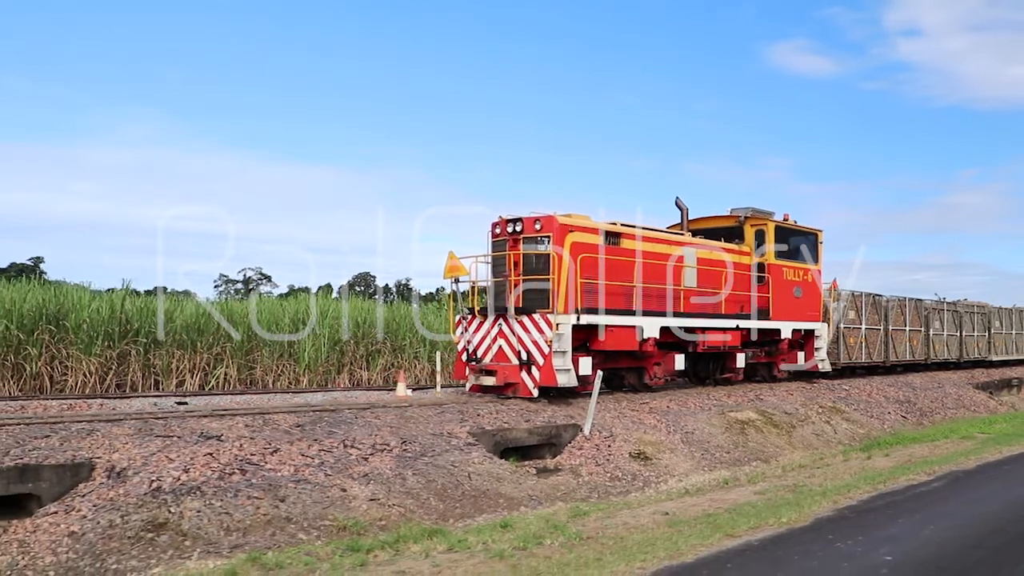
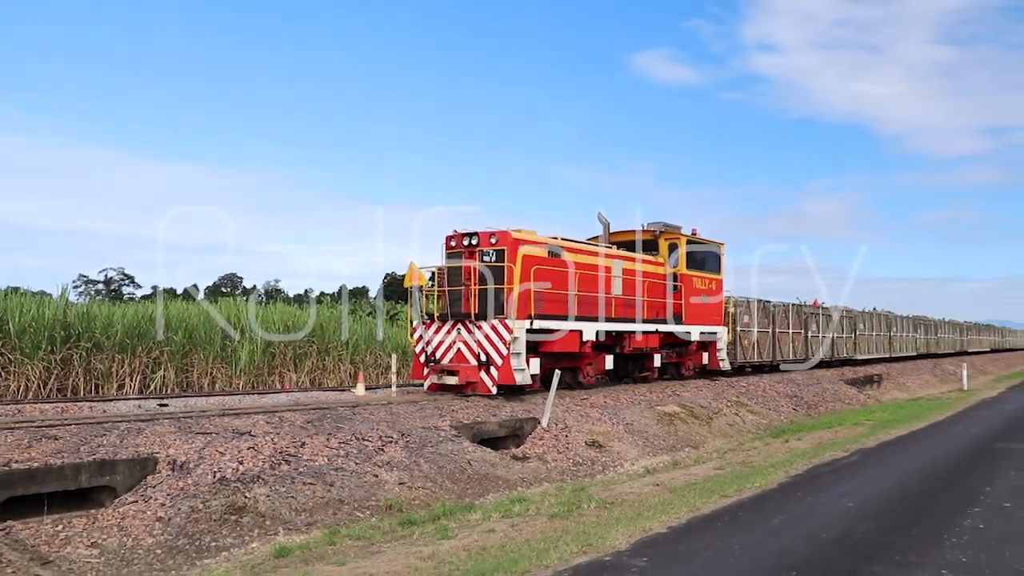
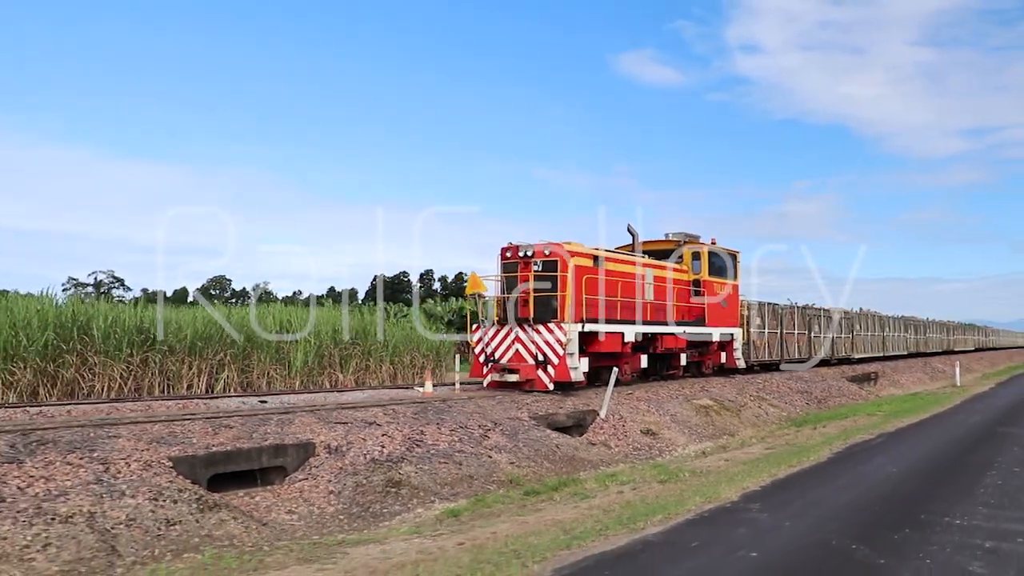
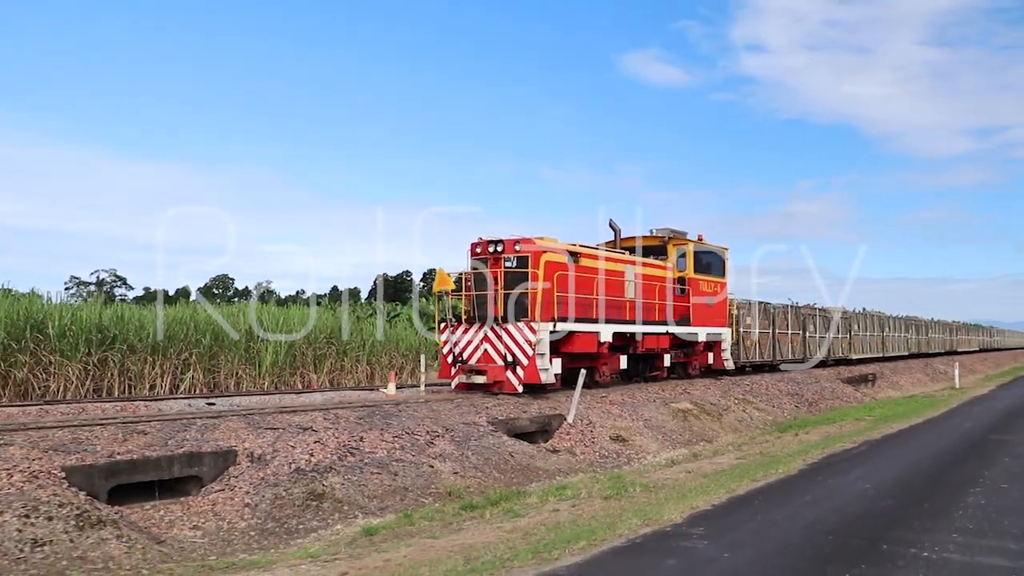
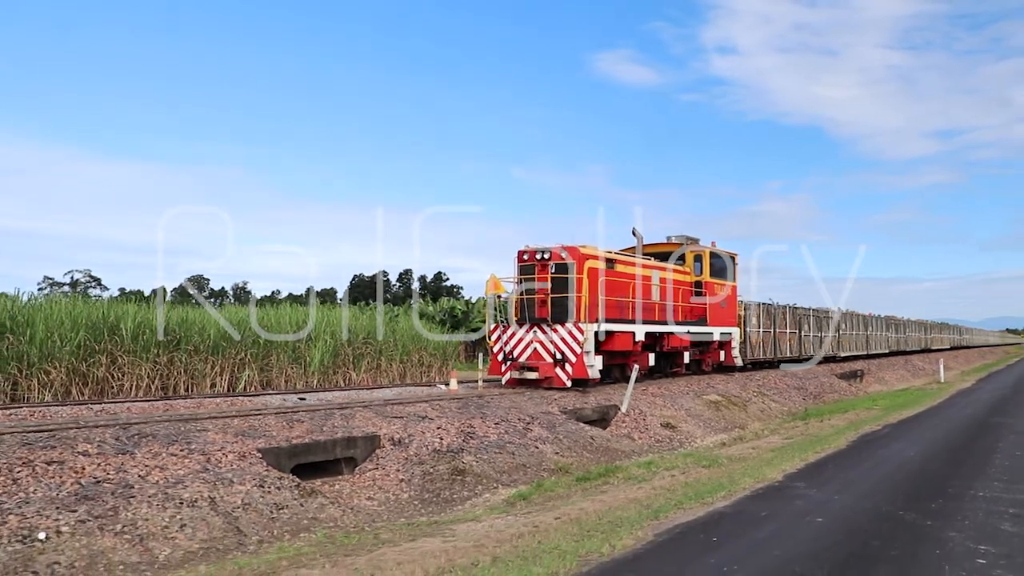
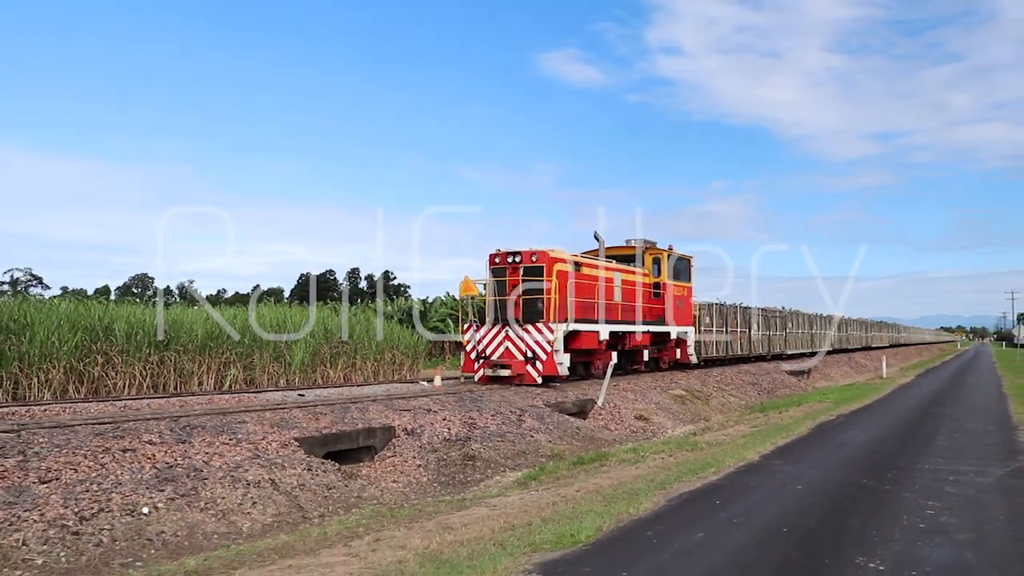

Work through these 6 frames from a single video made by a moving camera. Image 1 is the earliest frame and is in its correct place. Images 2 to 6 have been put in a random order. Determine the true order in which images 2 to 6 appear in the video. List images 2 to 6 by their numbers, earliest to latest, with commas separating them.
2, 4, 3, 5, 6
